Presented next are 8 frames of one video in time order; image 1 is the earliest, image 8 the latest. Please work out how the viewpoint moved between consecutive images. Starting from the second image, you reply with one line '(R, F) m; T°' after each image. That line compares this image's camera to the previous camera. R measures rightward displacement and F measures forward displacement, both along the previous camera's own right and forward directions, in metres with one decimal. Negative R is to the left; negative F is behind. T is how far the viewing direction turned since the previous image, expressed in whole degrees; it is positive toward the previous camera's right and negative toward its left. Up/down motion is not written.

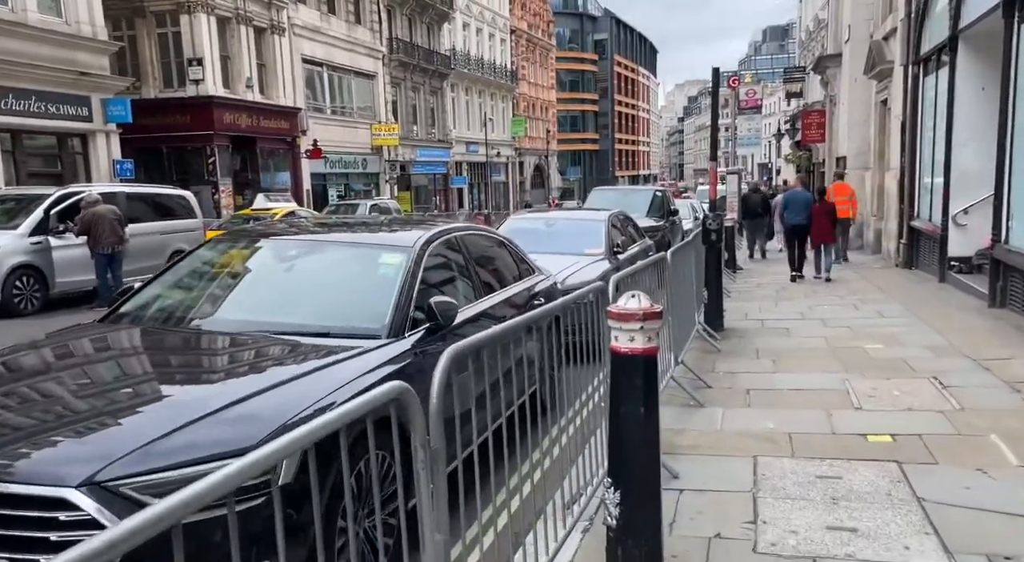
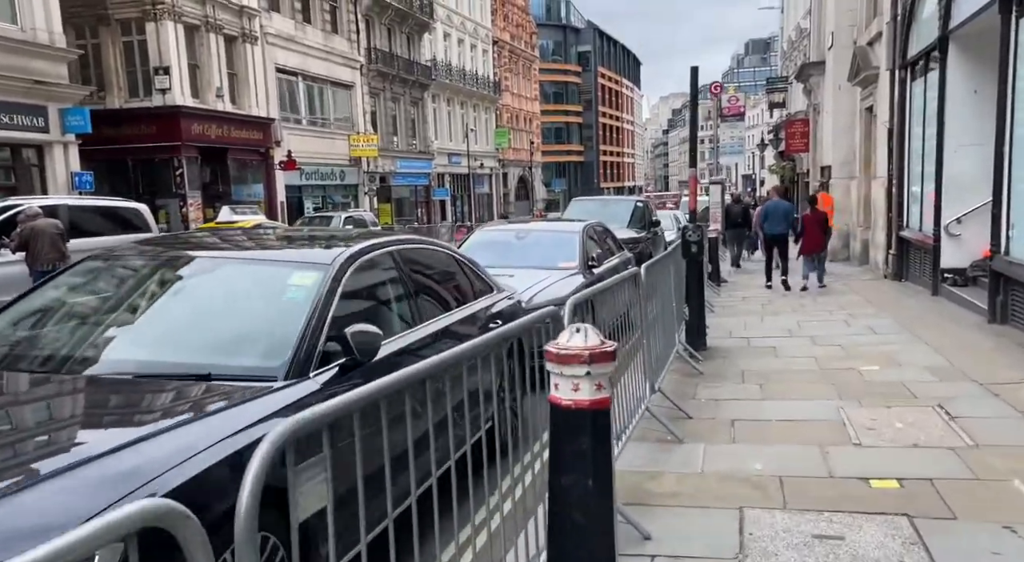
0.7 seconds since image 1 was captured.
(+0.2, +0.7) m; +1°
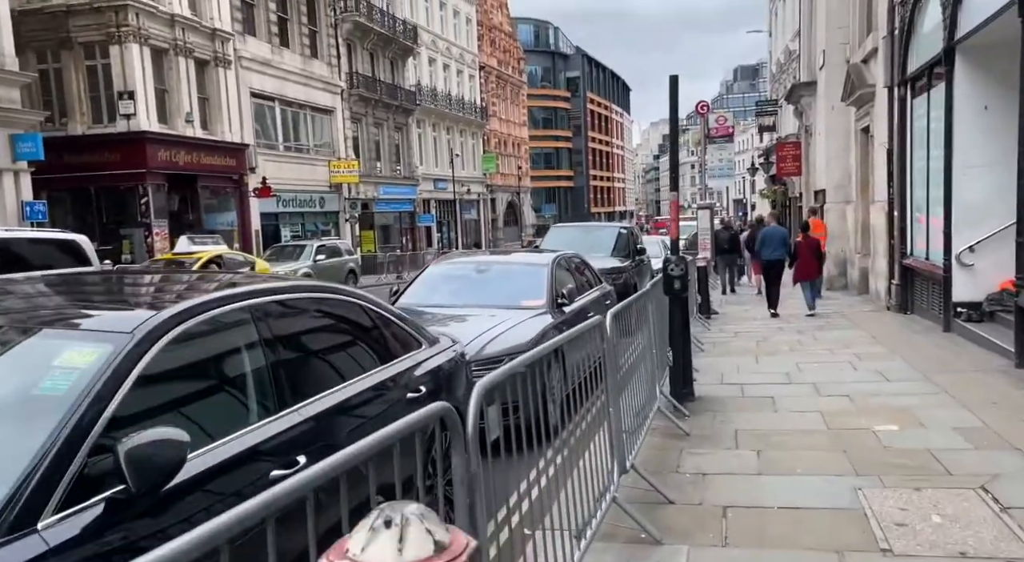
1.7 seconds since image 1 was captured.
(+0.3, +1.1) m; 0°
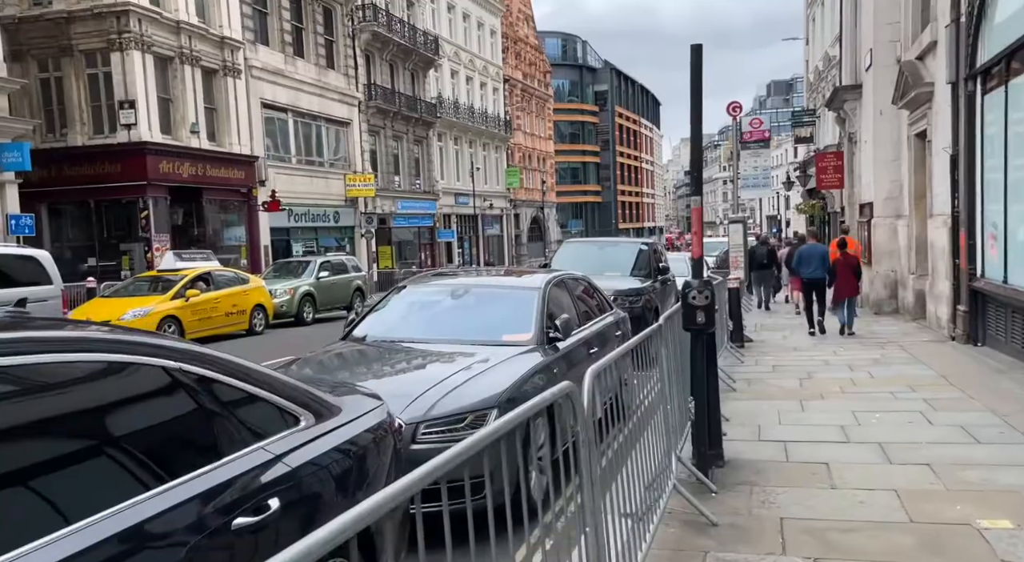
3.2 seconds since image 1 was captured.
(+0.3, +1.6) m; -2°
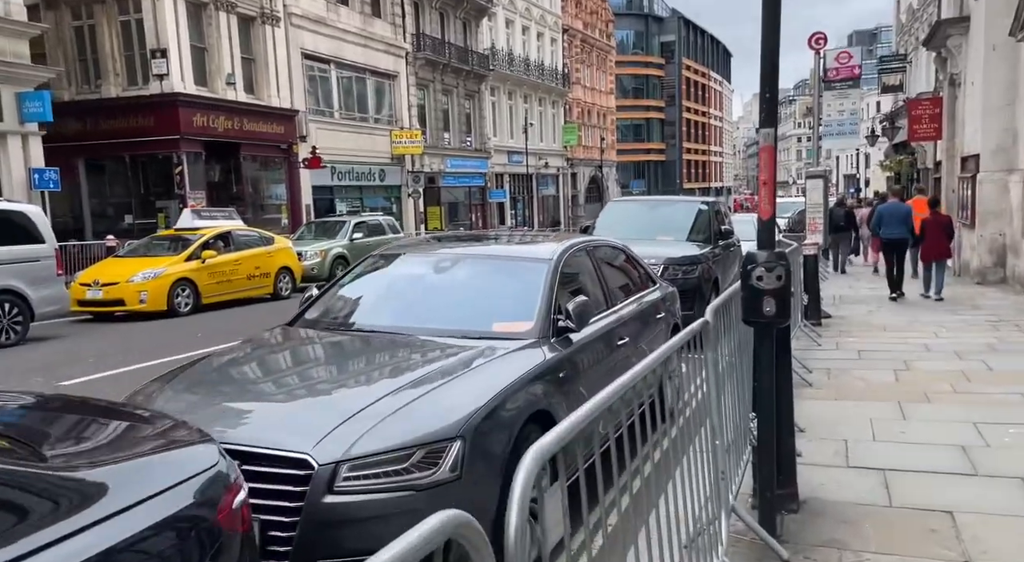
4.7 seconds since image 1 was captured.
(+0.3, +1.6) m; -4°
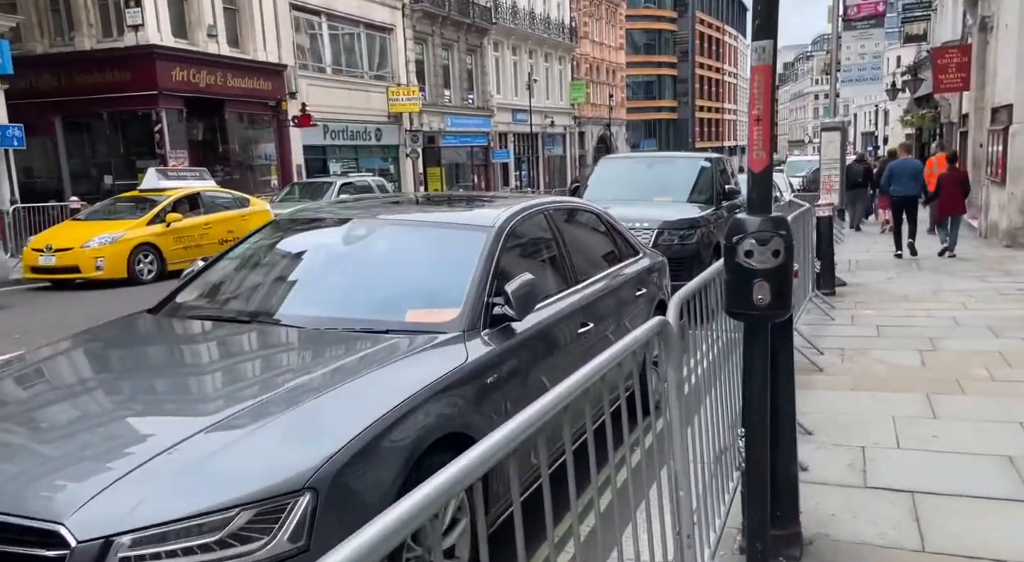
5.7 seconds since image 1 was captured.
(+0.4, +1.1) m; -1°
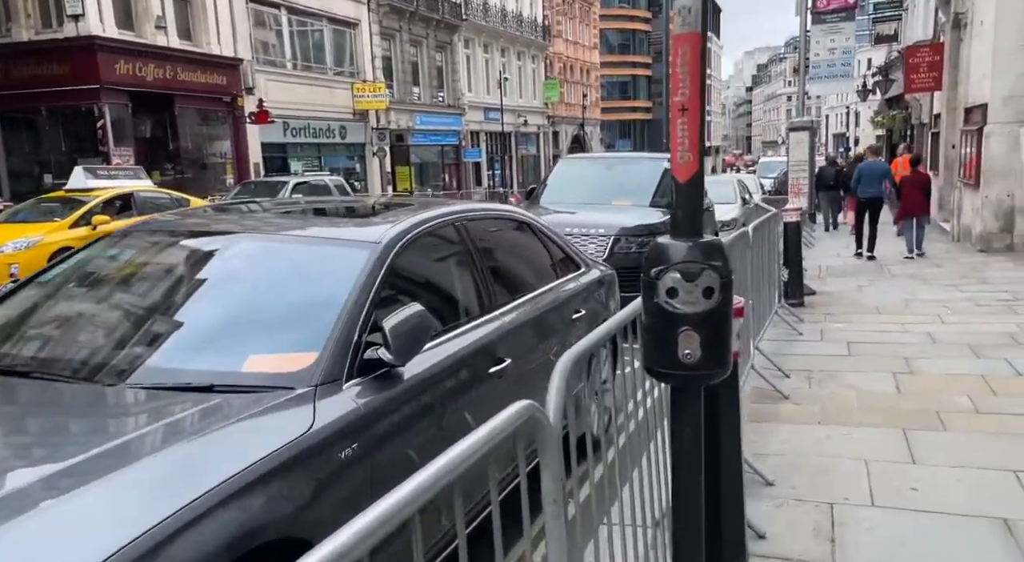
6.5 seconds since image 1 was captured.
(+0.3, +0.8) m; +1°
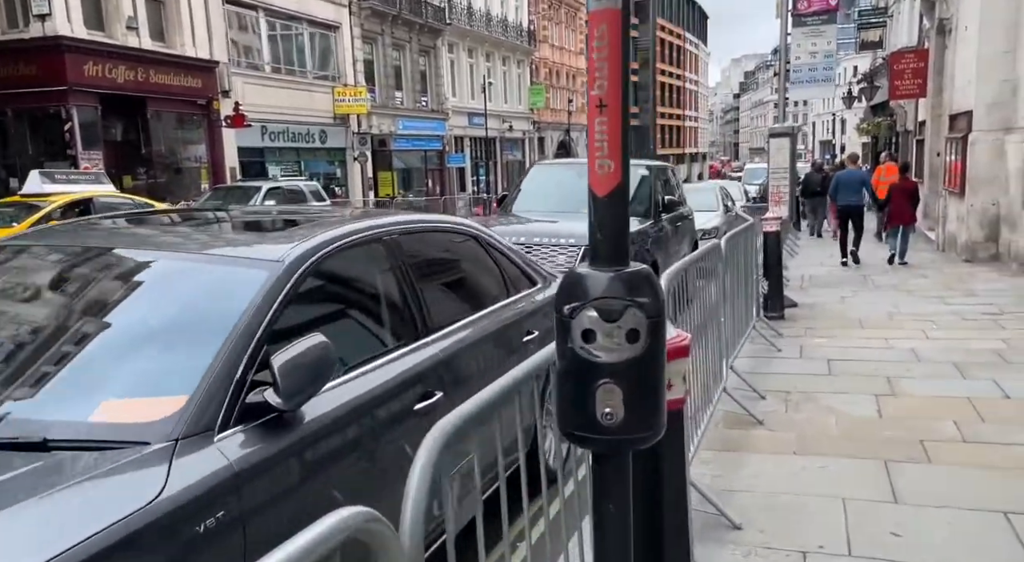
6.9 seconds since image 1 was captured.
(+0.2, +0.4) m; +1°
